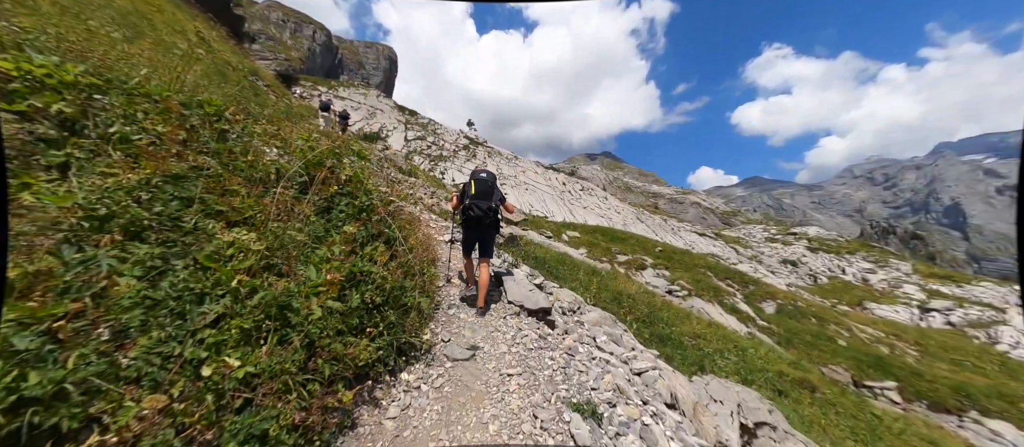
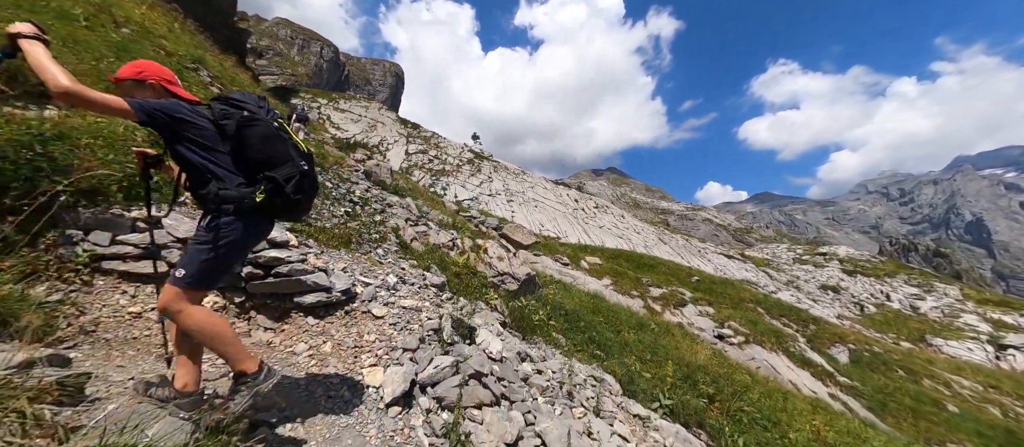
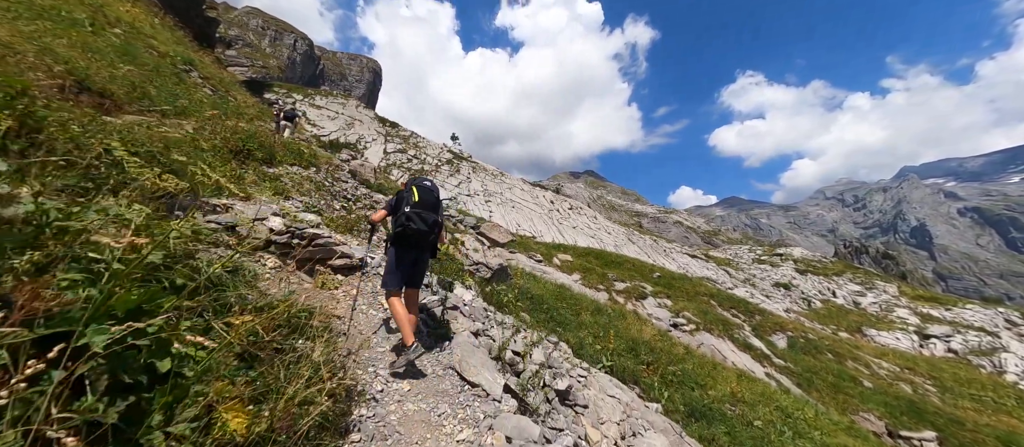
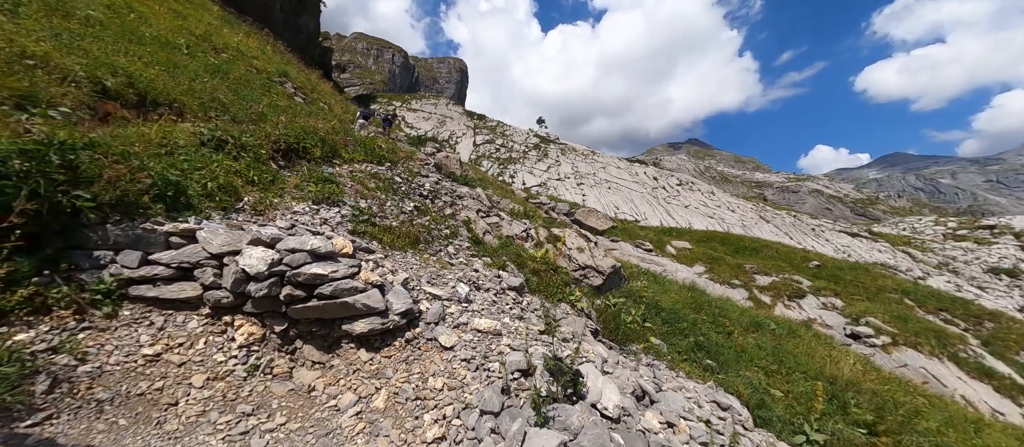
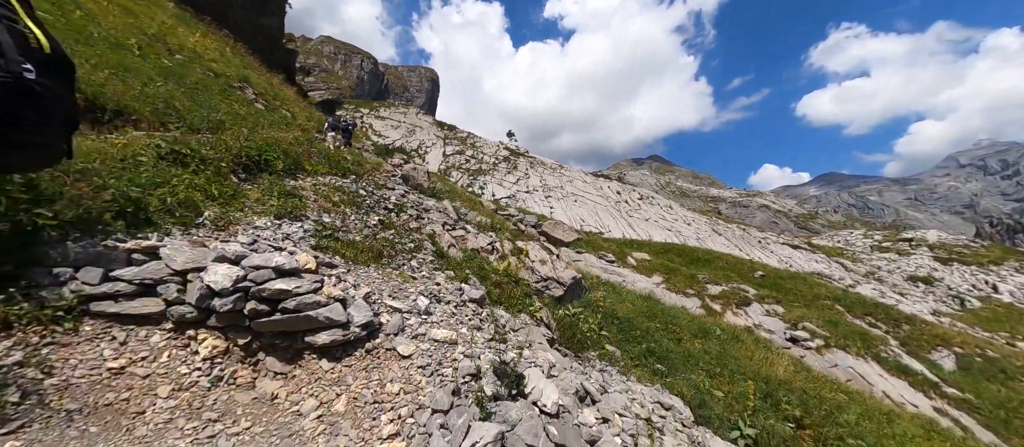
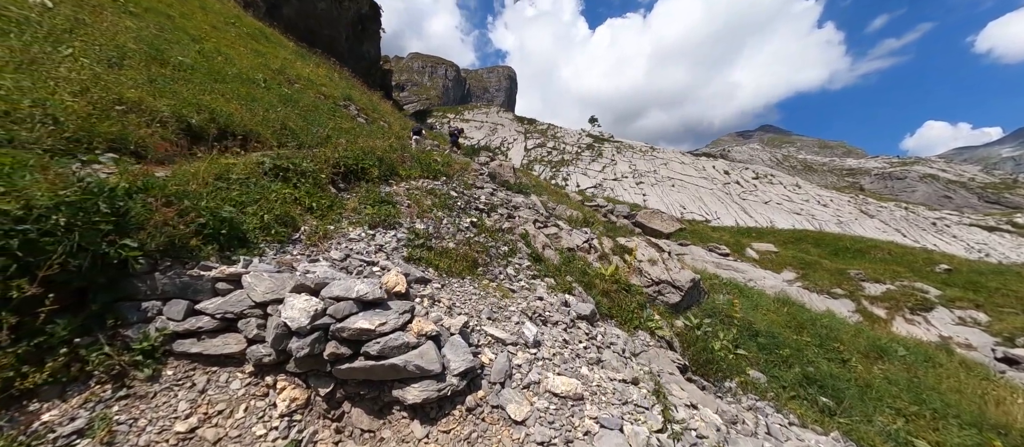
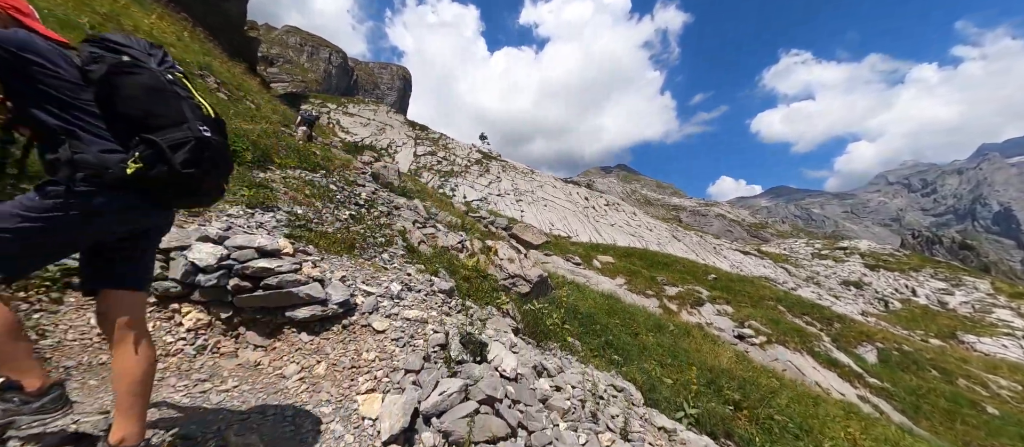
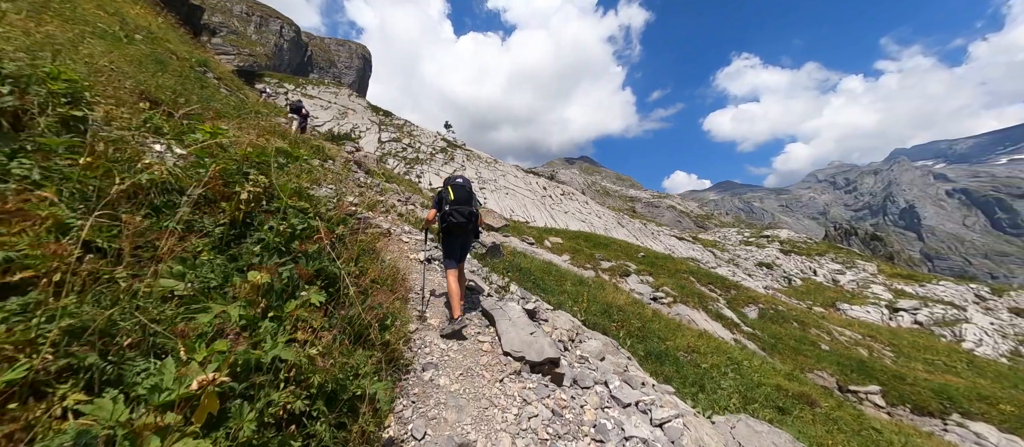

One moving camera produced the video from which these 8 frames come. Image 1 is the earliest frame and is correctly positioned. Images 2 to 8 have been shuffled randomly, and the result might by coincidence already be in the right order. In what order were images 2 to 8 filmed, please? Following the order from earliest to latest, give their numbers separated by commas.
8, 3, 2, 7, 5, 4, 6
